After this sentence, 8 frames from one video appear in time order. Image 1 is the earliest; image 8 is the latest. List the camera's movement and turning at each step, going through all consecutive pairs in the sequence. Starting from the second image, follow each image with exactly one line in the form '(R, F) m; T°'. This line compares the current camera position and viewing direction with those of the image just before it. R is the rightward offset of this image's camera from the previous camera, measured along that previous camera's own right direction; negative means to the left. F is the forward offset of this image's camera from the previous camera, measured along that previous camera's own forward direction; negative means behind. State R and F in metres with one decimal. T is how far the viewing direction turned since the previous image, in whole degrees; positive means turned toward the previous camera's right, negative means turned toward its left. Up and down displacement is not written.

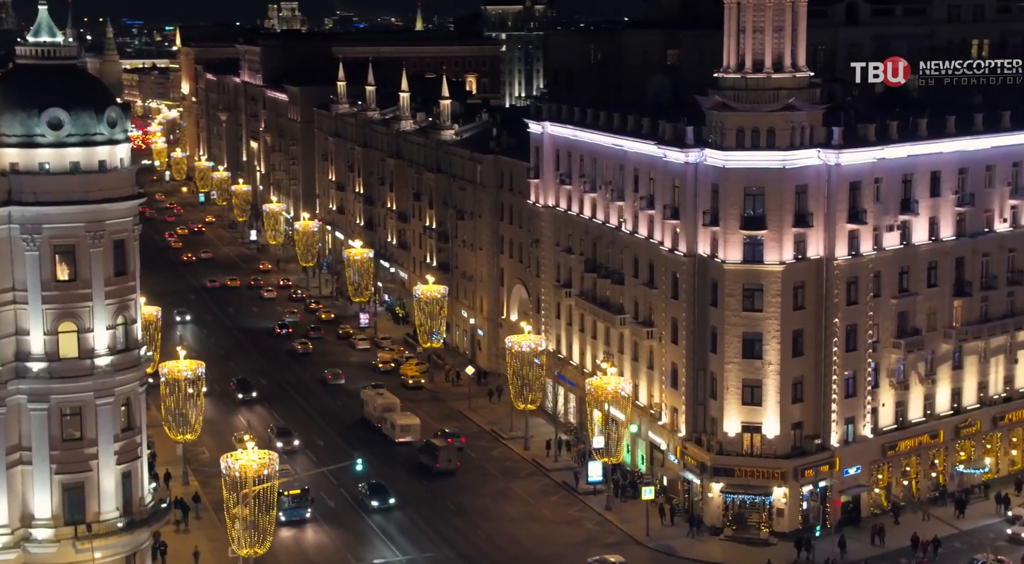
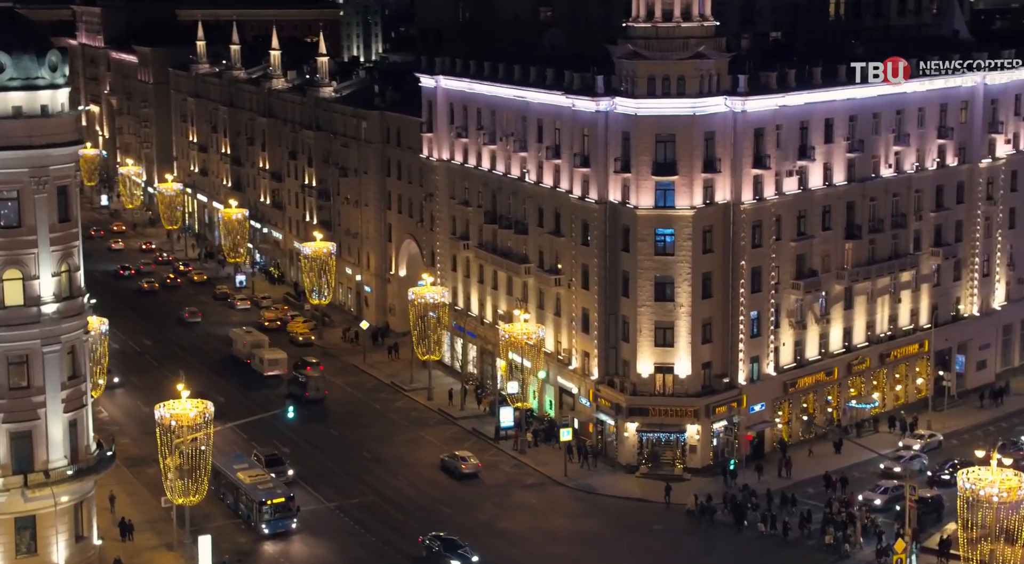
(-4.3, -0.9) m; +6°
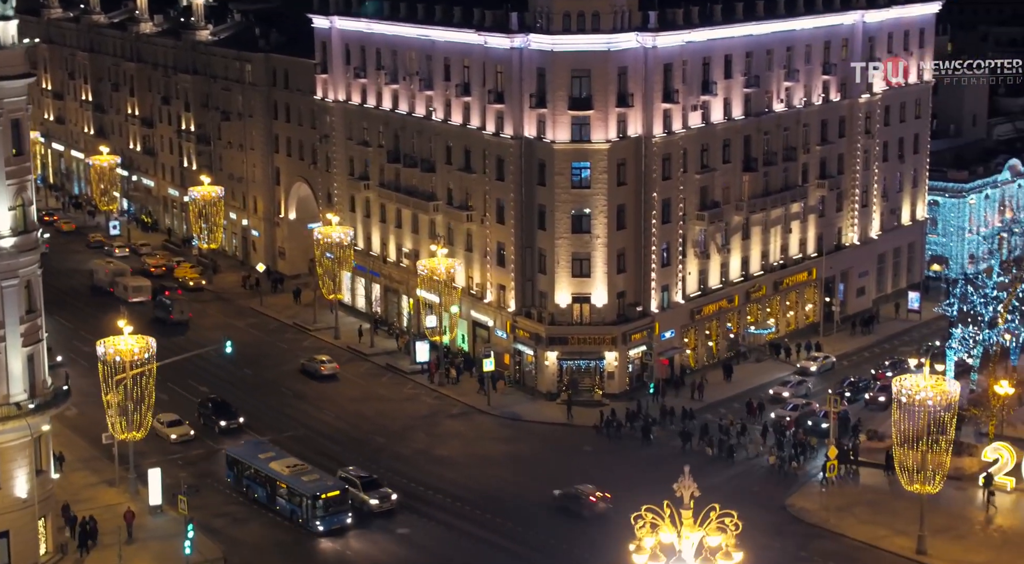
(-4.8, -1.4) m; +7°
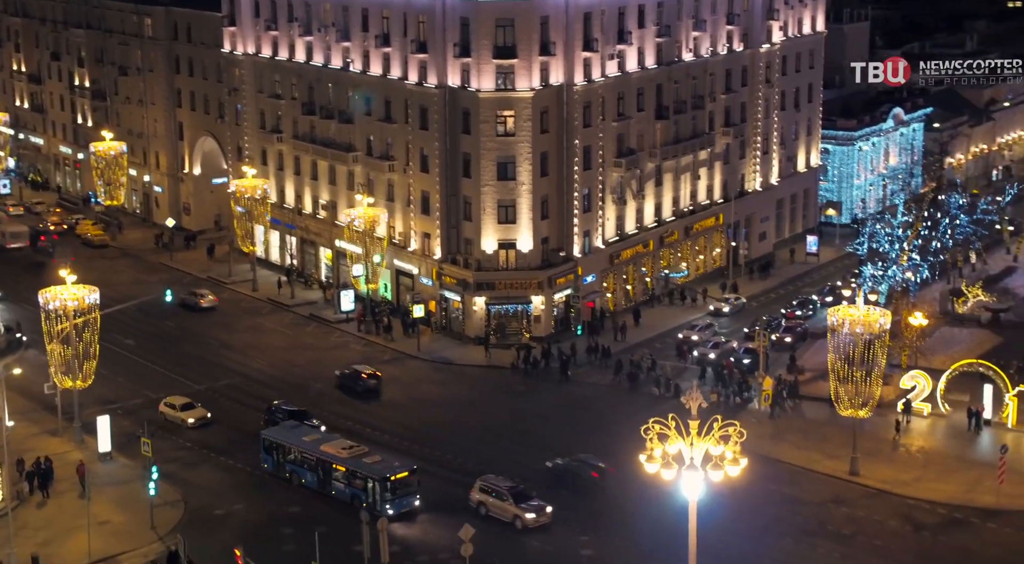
(-3.4, -1.4) m; +5°
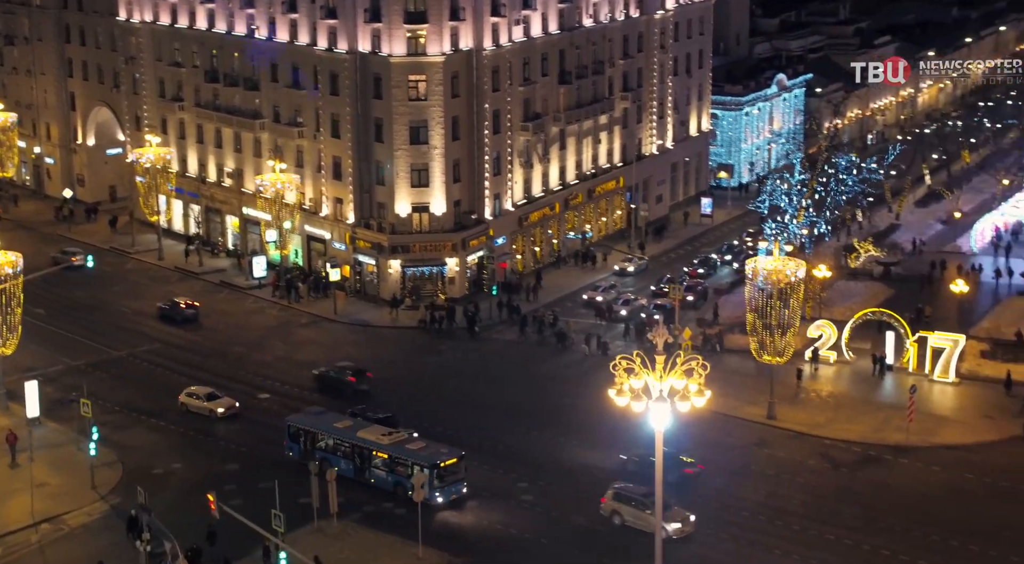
(-2.5, -1.4) m; +5°
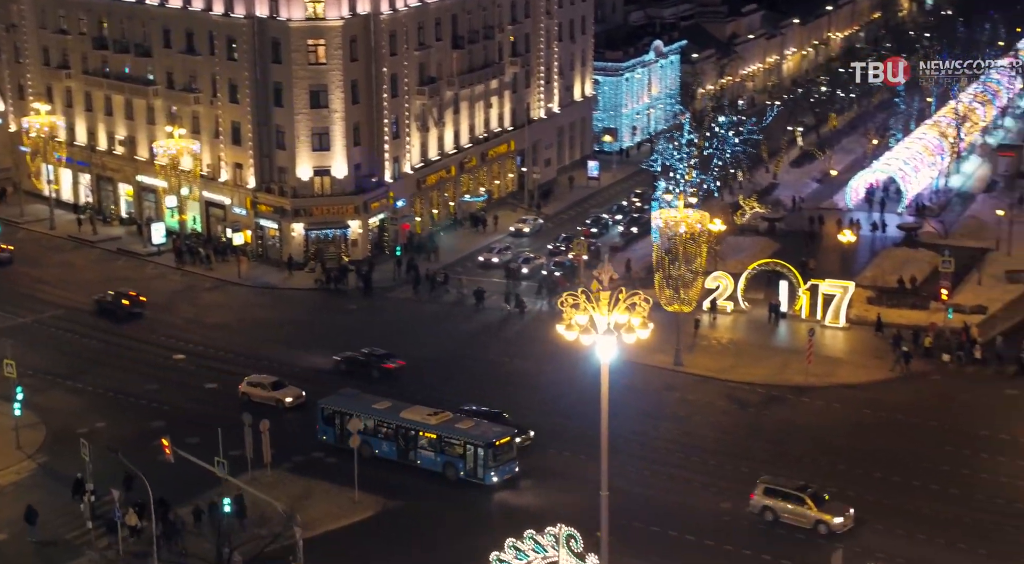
(-2.2, -1.6) m; +5°
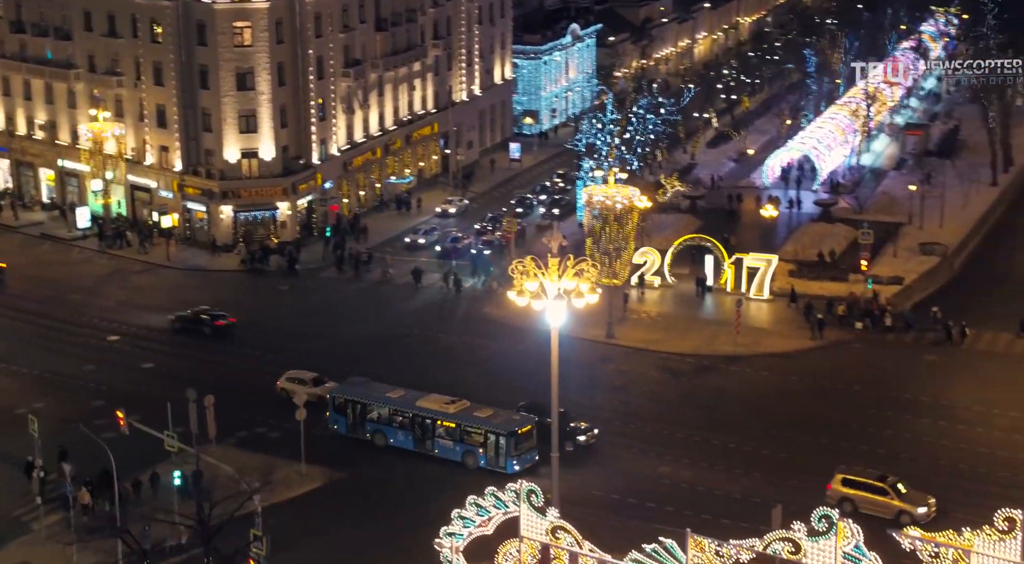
(-1.1, -1.0) m; +4°
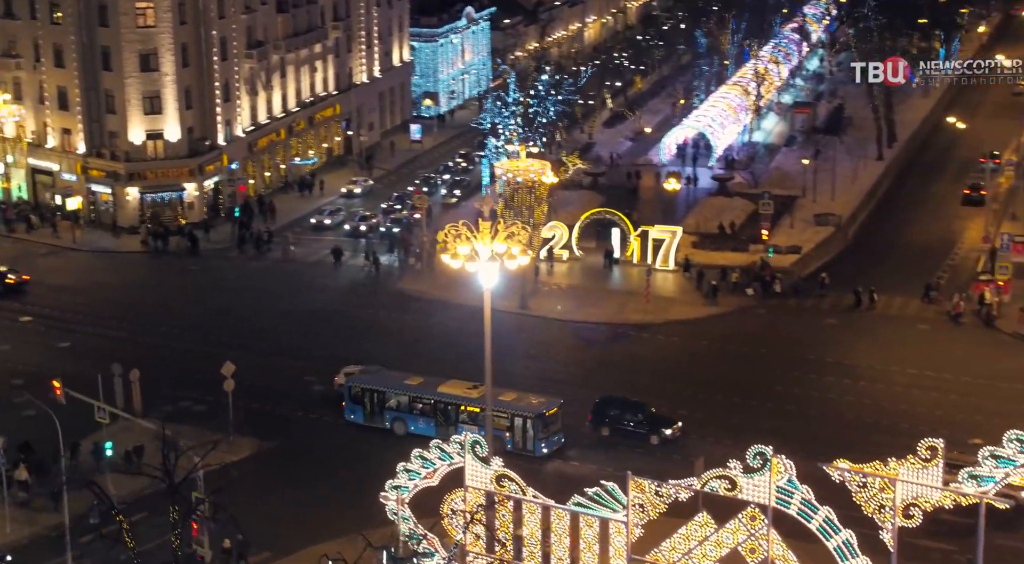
(-1.3, -1.2) m; +5°
